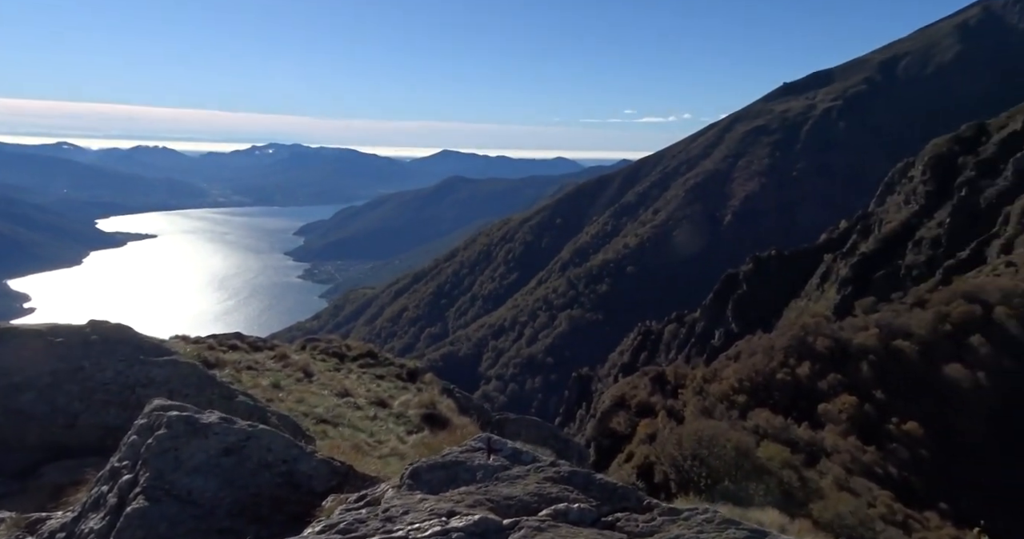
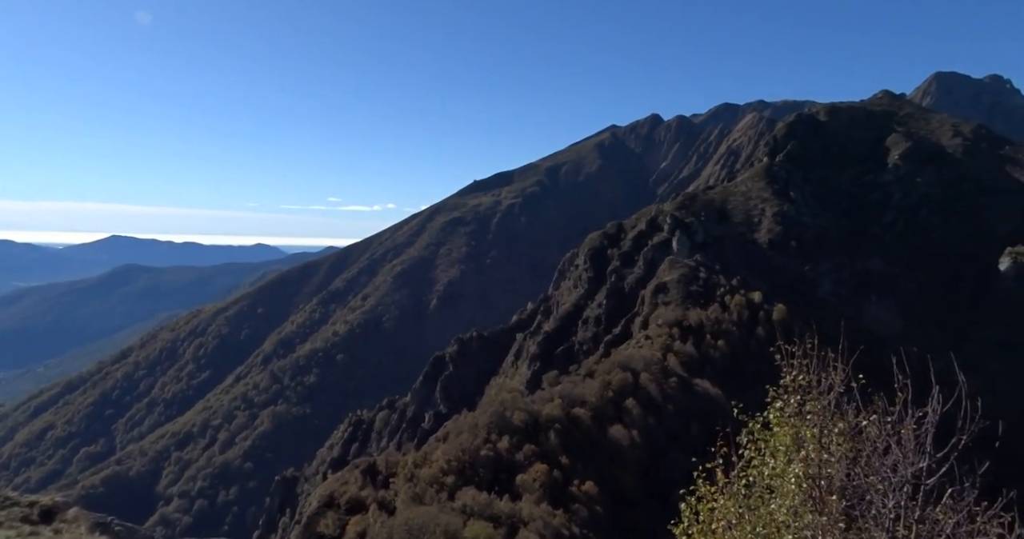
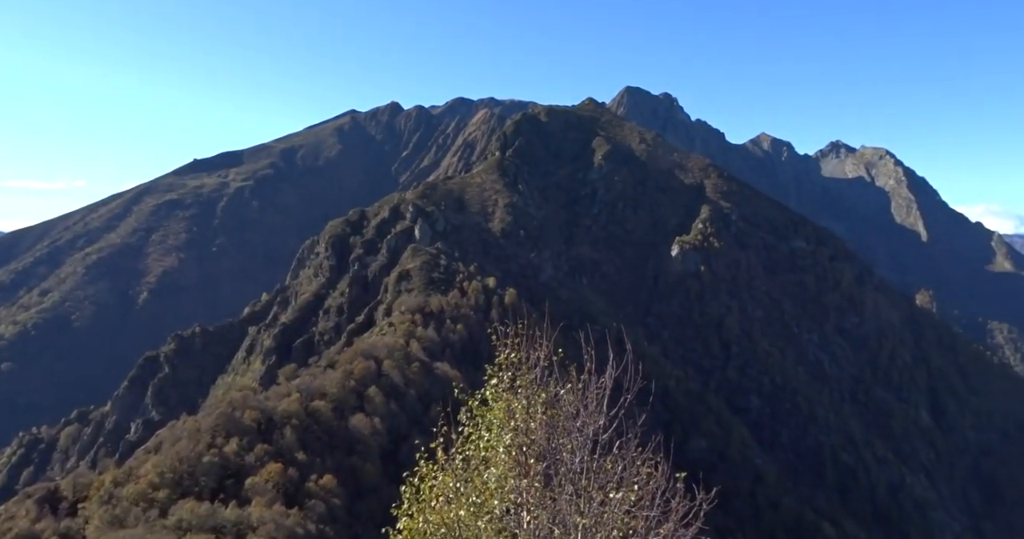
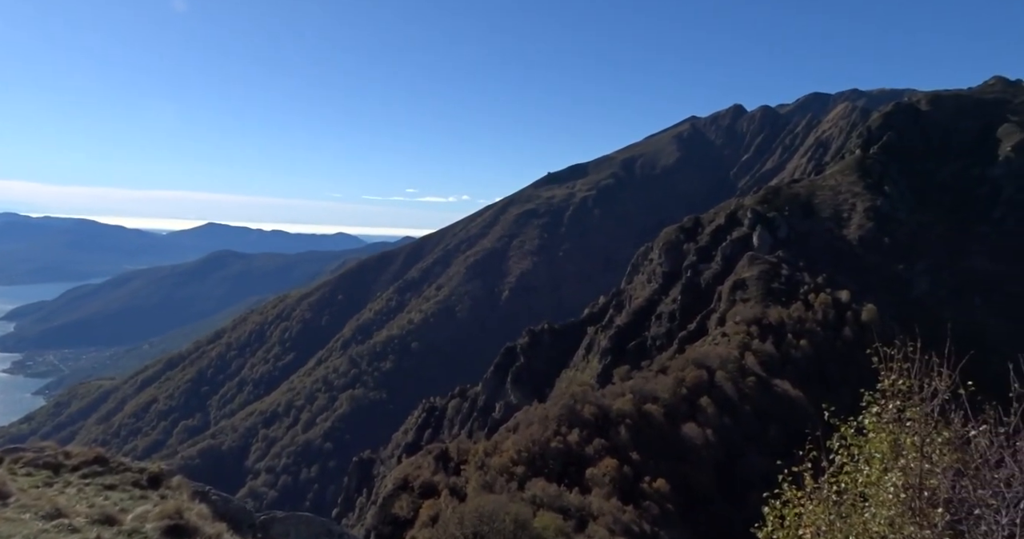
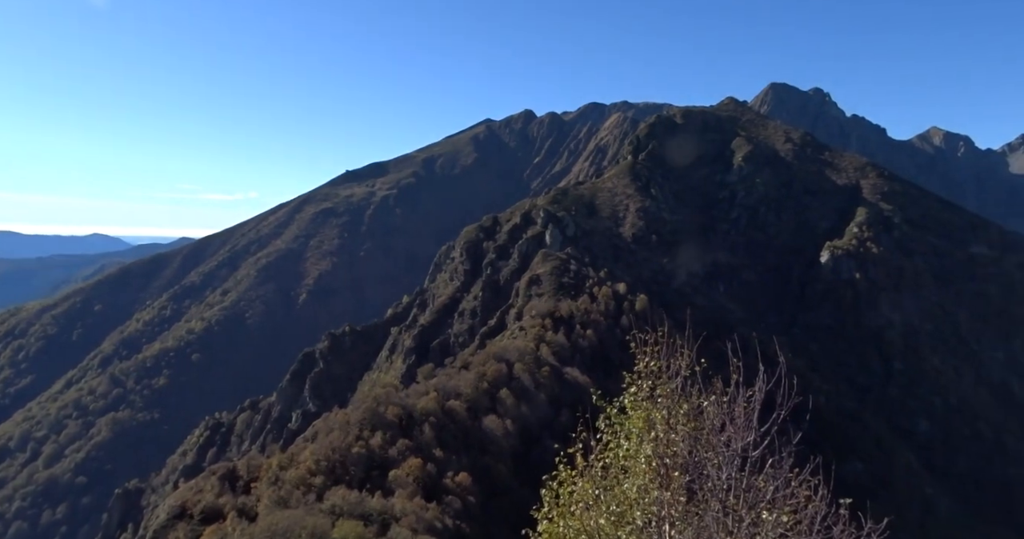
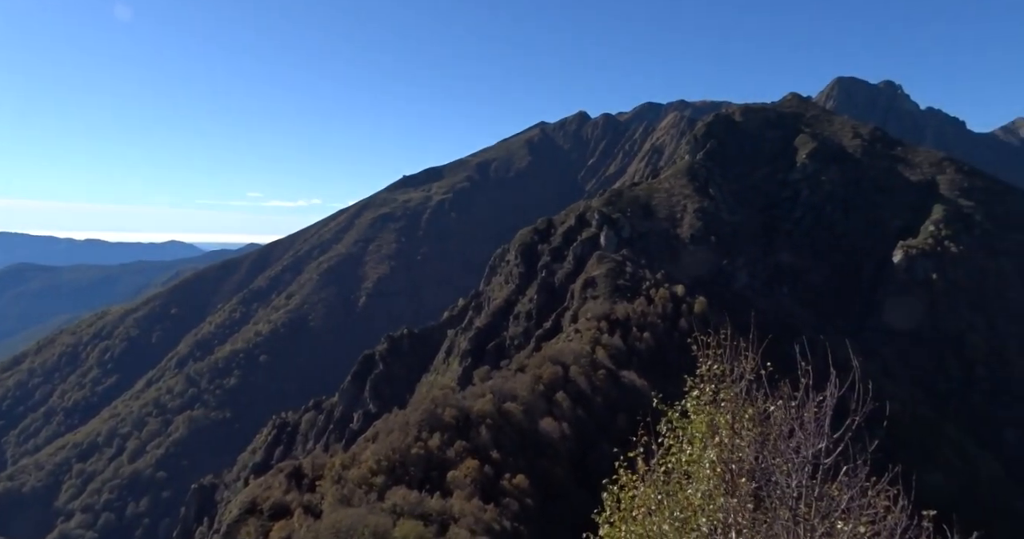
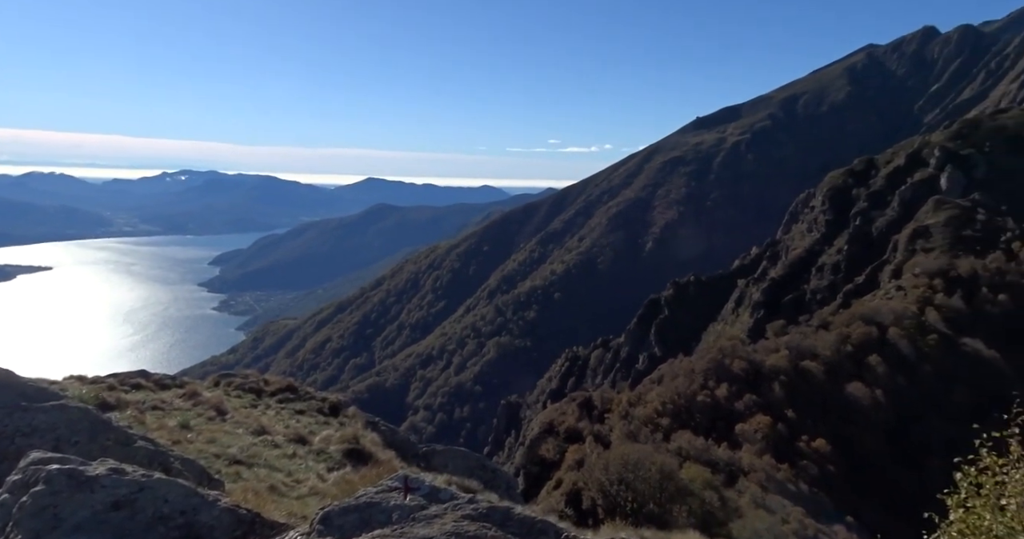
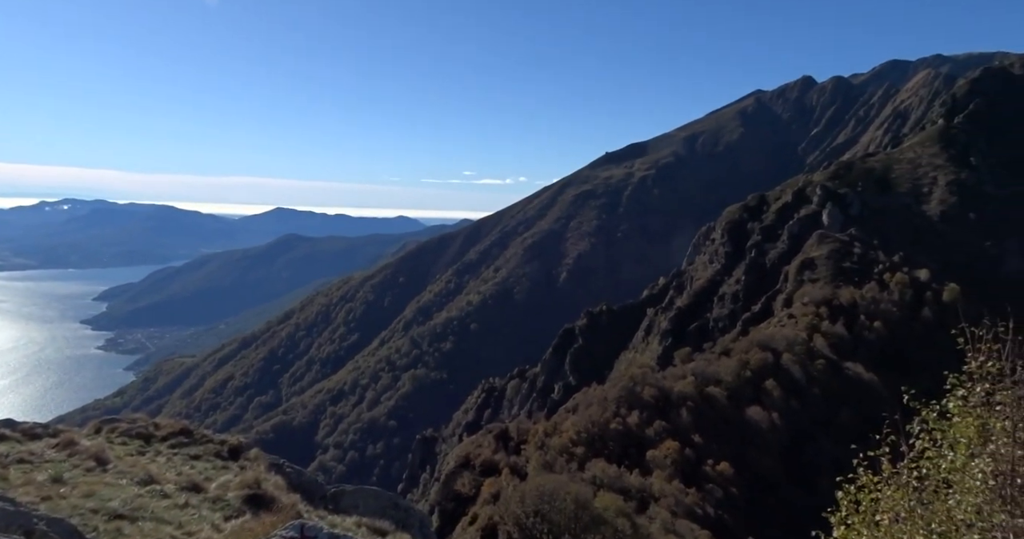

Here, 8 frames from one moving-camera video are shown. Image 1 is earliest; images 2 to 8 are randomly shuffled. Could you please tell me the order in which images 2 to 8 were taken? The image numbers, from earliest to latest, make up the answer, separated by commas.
7, 8, 4, 2, 6, 5, 3
